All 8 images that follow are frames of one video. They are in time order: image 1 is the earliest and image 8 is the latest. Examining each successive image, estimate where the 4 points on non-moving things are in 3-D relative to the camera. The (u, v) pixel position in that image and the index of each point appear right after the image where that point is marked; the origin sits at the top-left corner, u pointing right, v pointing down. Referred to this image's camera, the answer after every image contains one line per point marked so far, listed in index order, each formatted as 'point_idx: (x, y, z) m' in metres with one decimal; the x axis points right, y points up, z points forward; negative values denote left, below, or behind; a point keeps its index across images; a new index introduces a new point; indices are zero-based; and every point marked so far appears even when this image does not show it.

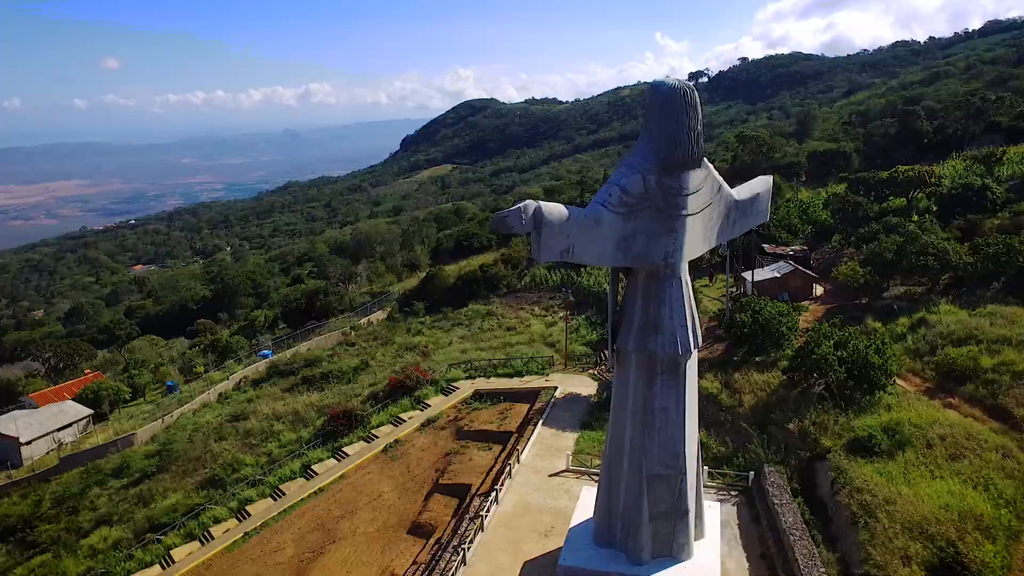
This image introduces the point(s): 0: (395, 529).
0: (-2.2, -4.5, +14.7) m
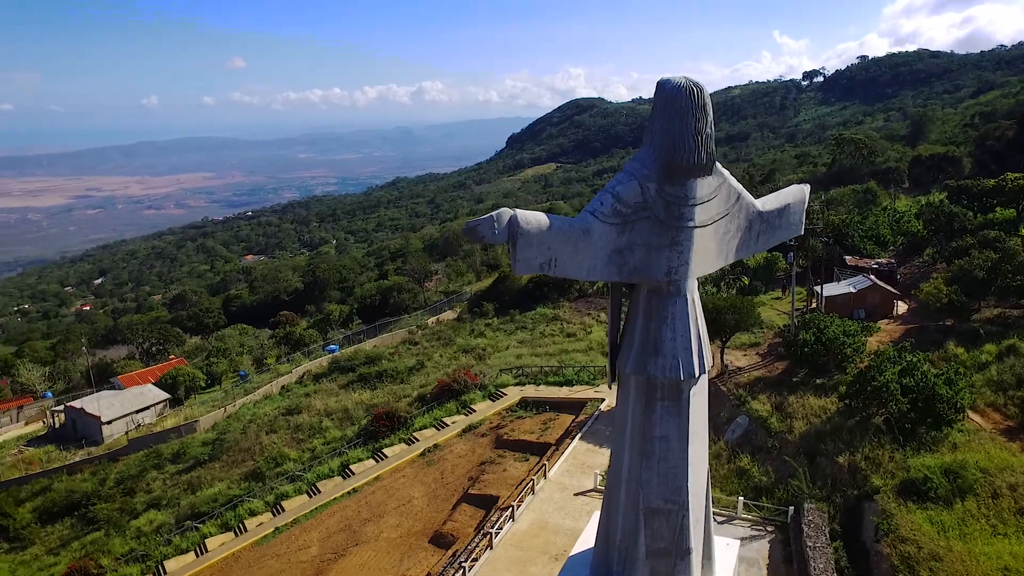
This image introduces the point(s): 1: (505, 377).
0: (-1.7, -4.6, +14.4) m
1: (-0.2, -2.2, +19.4) m
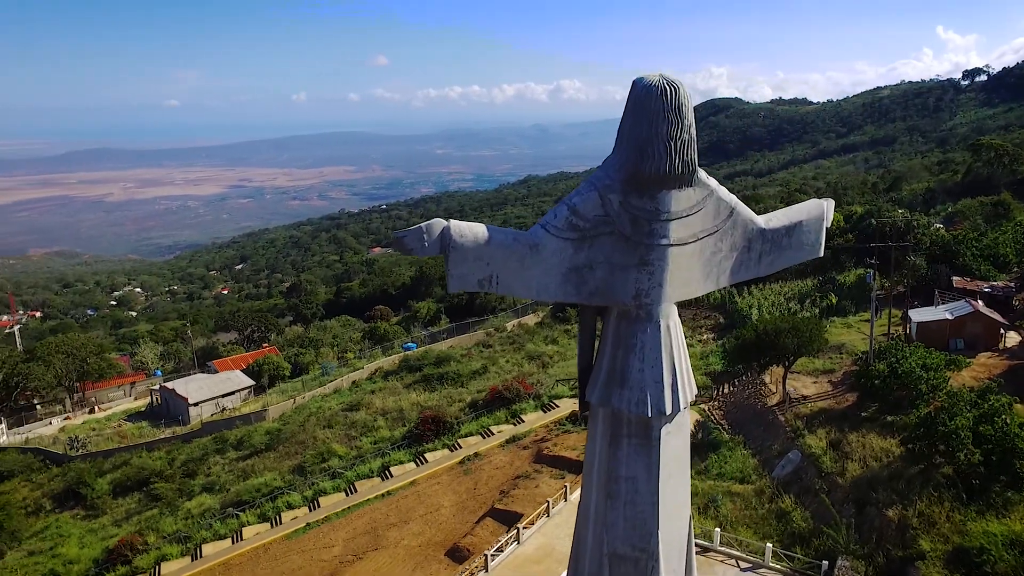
0: (-1.4, -4.7, +14.0) m
1: (+1.1, -2.3, +18.7) m
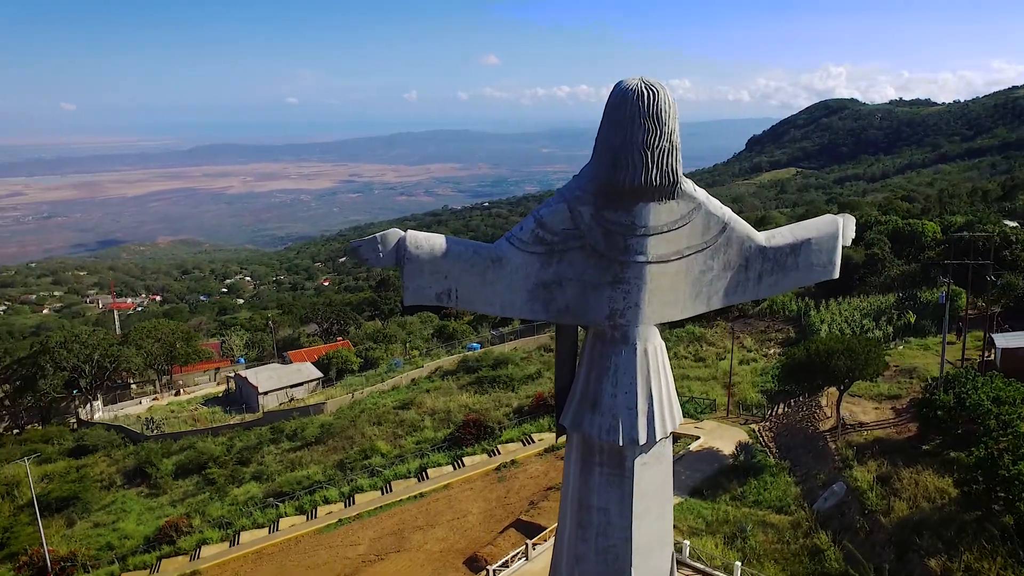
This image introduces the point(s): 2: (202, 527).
0: (-1.0, -4.7, +13.8) m
1: (+2.2, -2.5, +18.1) m
2: (-6.5, -5.0, +16.3) m
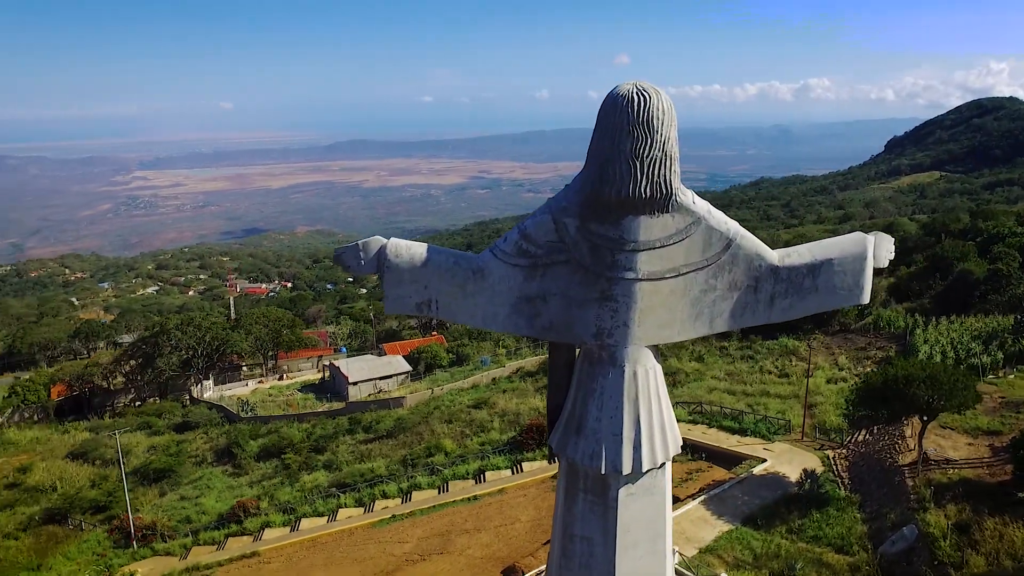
0: (-0.2, -4.8, +13.6) m
1: (+3.7, -2.7, +17.3) m
2: (-5.3, -4.8, +16.9) m
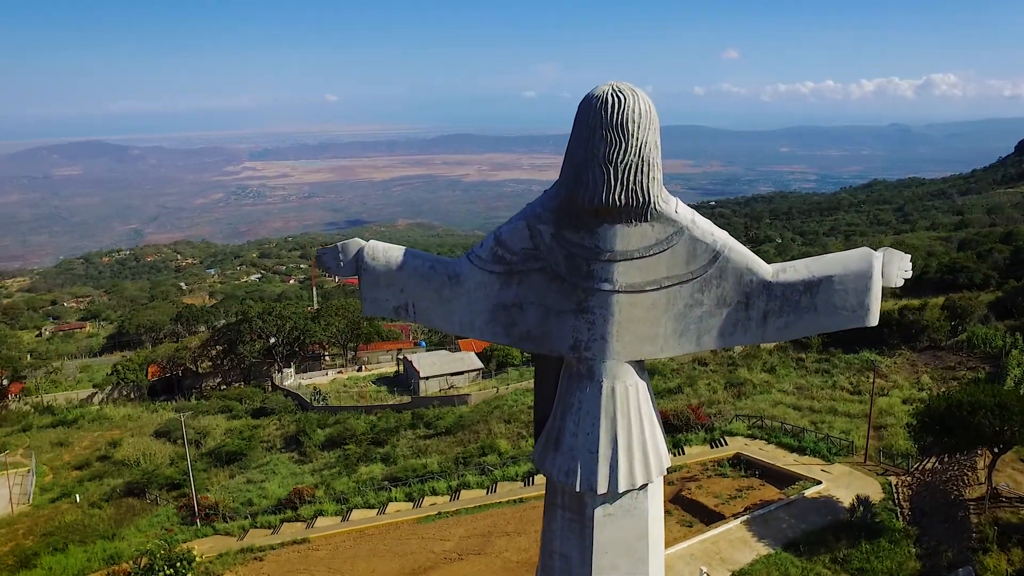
0: (+0.3, -4.8, +13.4) m
1: (+4.8, -2.9, +16.6) m
2: (-4.2, -4.7, +17.4) m
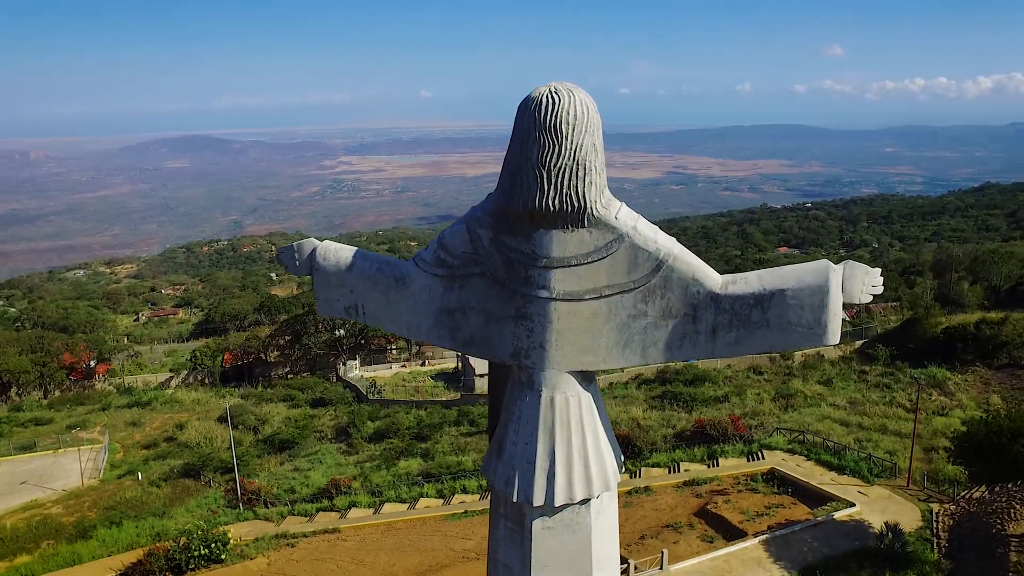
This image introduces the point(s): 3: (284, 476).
0: (+0.6, -4.8, +13.2) m
1: (+5.4, -3.0, +15.8) m
2: (-3.4, -4.6, +17.7) m
3: (-5.6, -4.6, +19.3) m
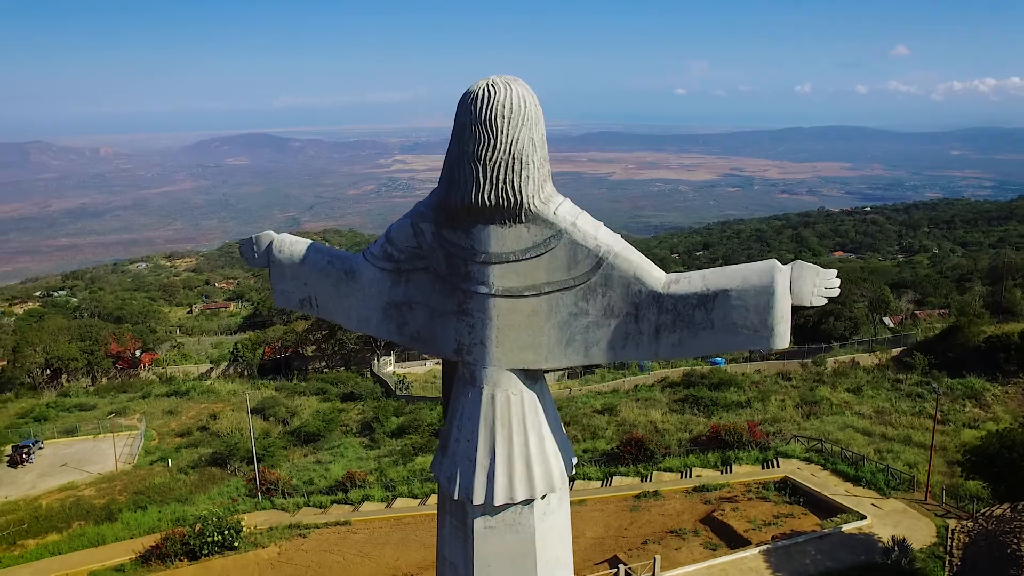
0: (+0.5, -4.8, +13.1) m
1: (+5.6, -3.1, +15.4) m
2: (-3.1, -4.5, +17.9) m
3: (-5.2, -4.5, +19.6) m
